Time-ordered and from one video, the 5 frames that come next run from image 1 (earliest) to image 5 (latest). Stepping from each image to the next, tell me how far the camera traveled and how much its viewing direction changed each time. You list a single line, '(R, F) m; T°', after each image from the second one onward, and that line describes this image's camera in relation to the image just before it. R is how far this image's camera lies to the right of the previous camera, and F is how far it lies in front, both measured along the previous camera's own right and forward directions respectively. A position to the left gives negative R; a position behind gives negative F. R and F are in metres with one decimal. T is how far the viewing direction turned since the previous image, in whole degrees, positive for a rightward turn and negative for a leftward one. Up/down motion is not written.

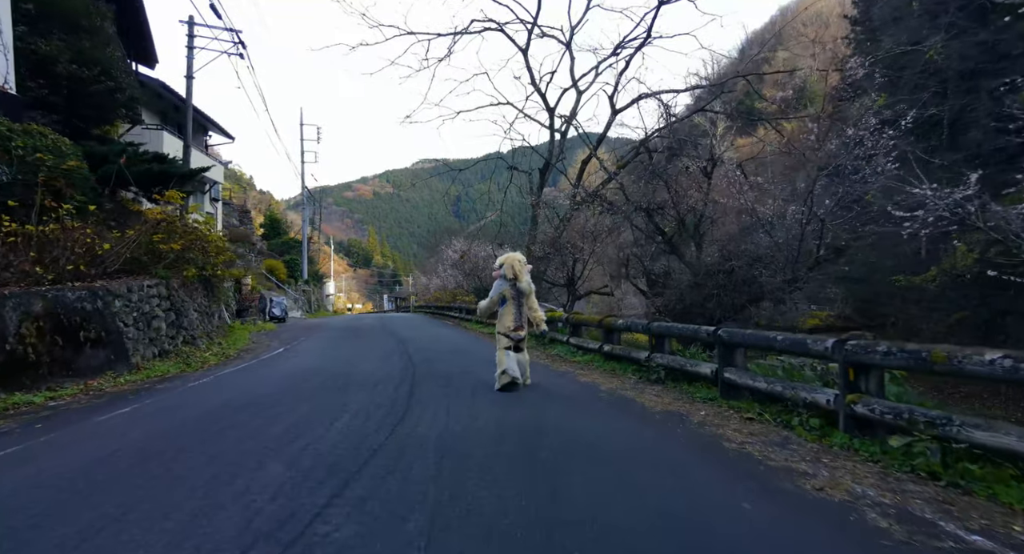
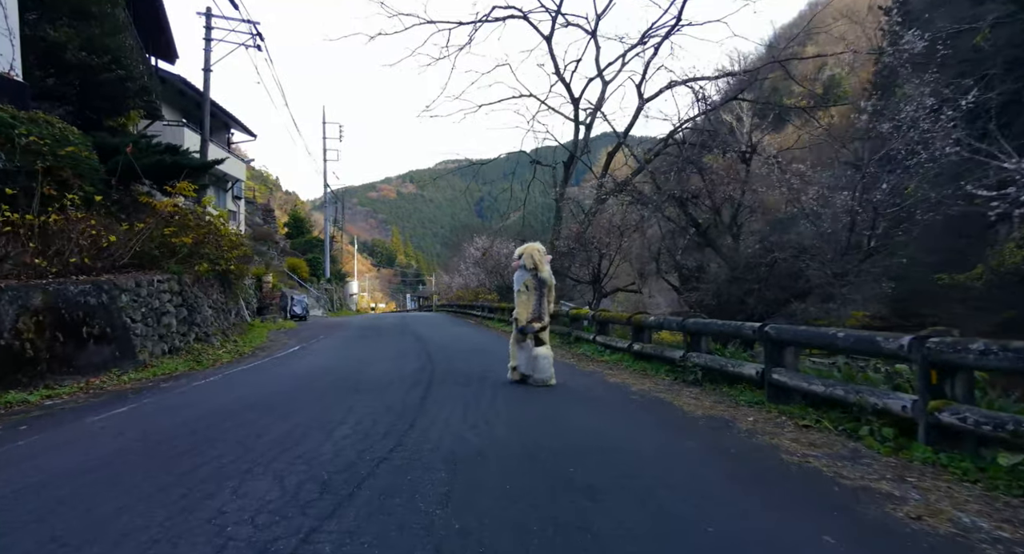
(0.0, +0.7) m; -2°
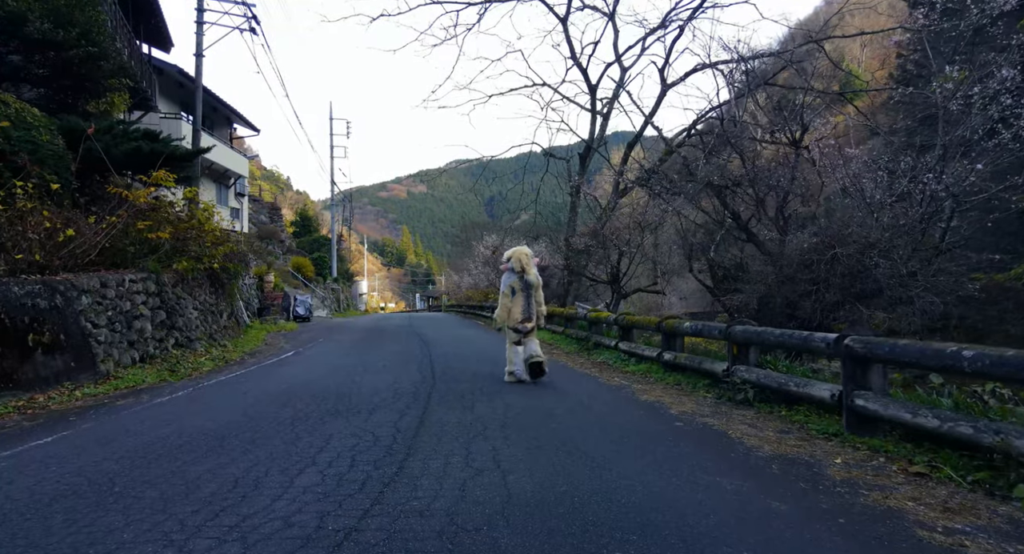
(-0.1, +1.4) m; -1°
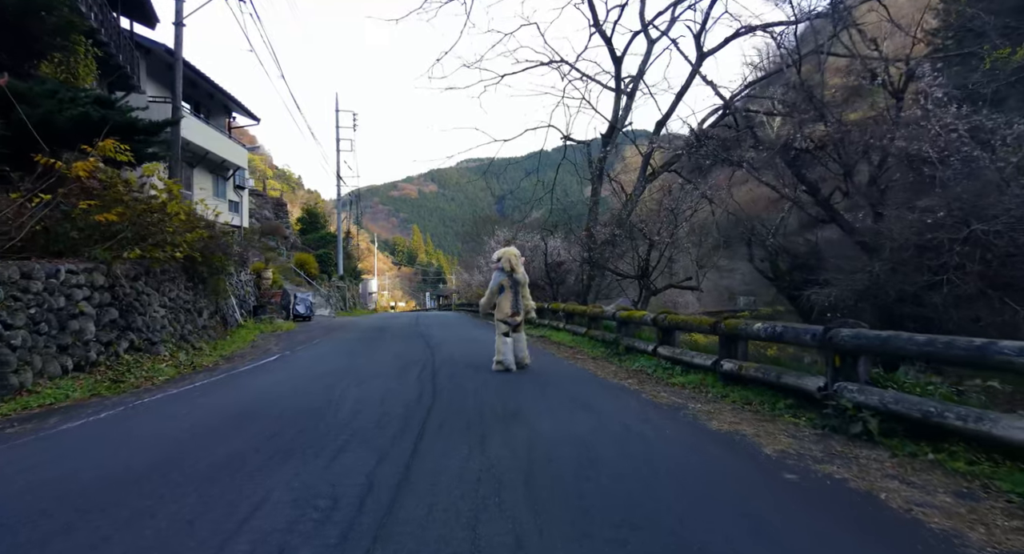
(-0.1, +2.1) m; -1°
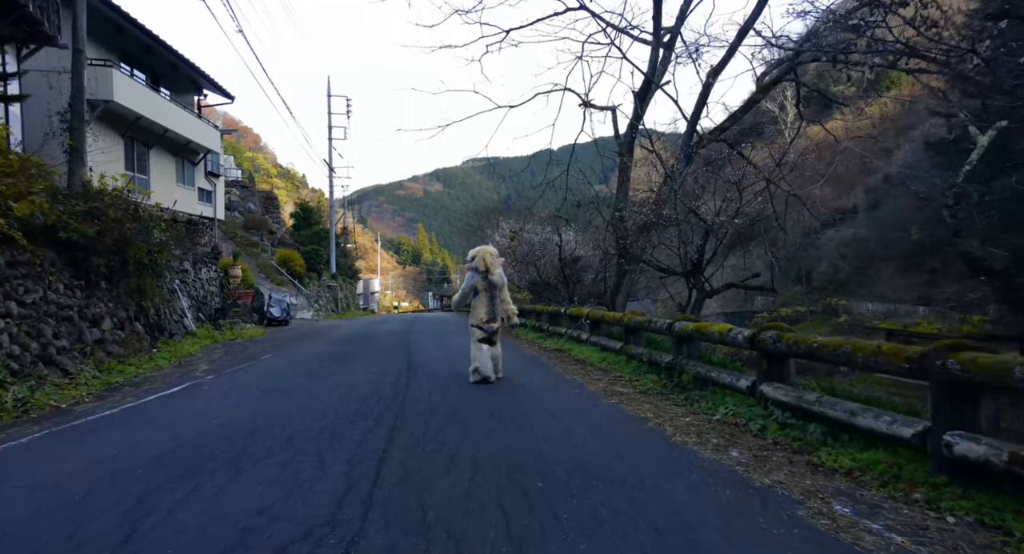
(-0.1, +4.1) m; -1°
